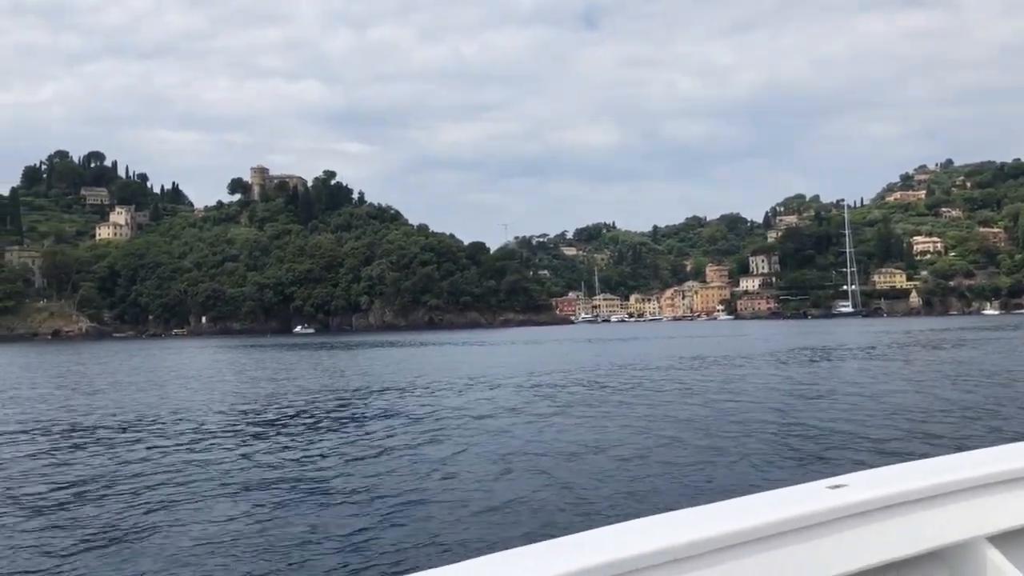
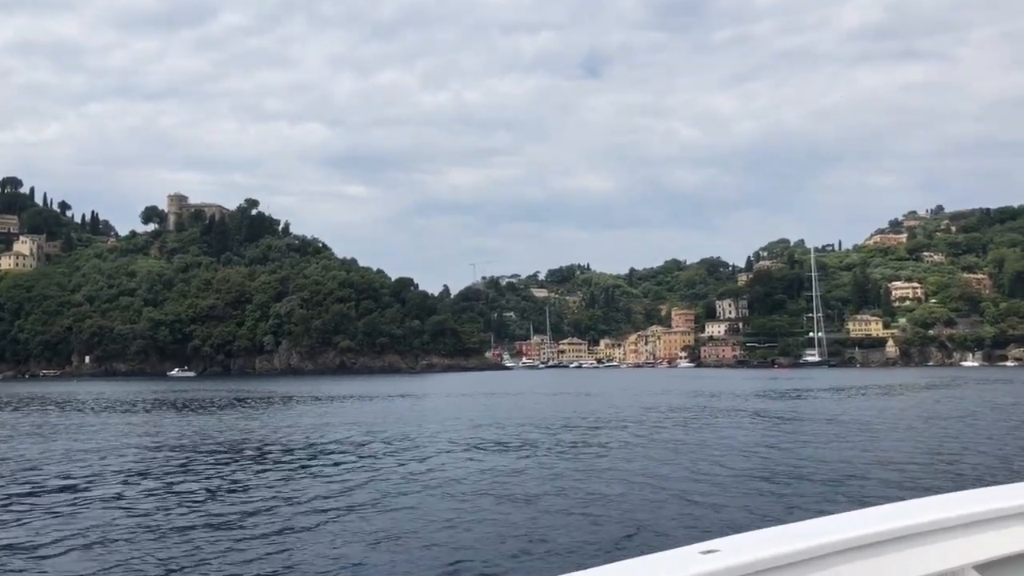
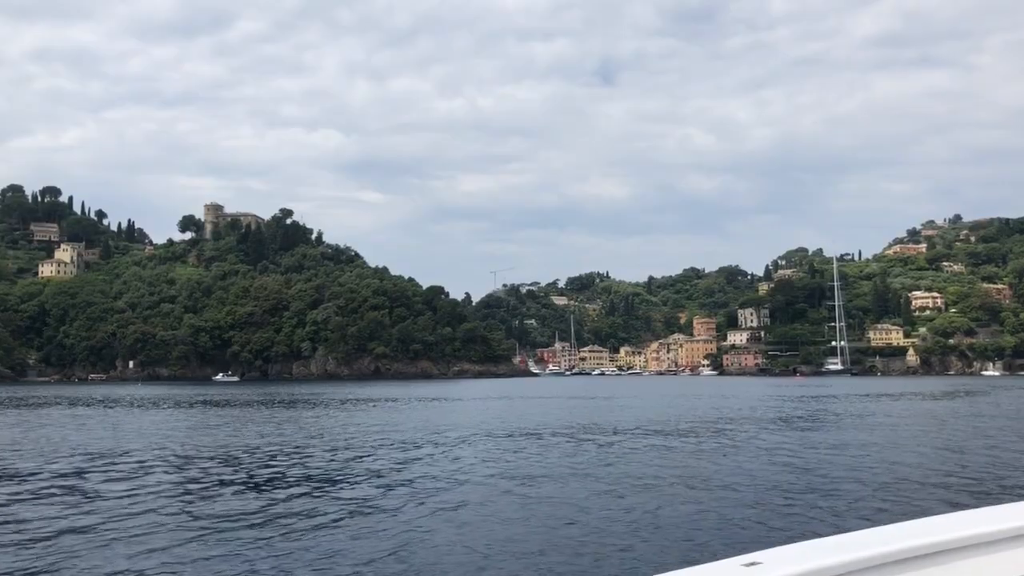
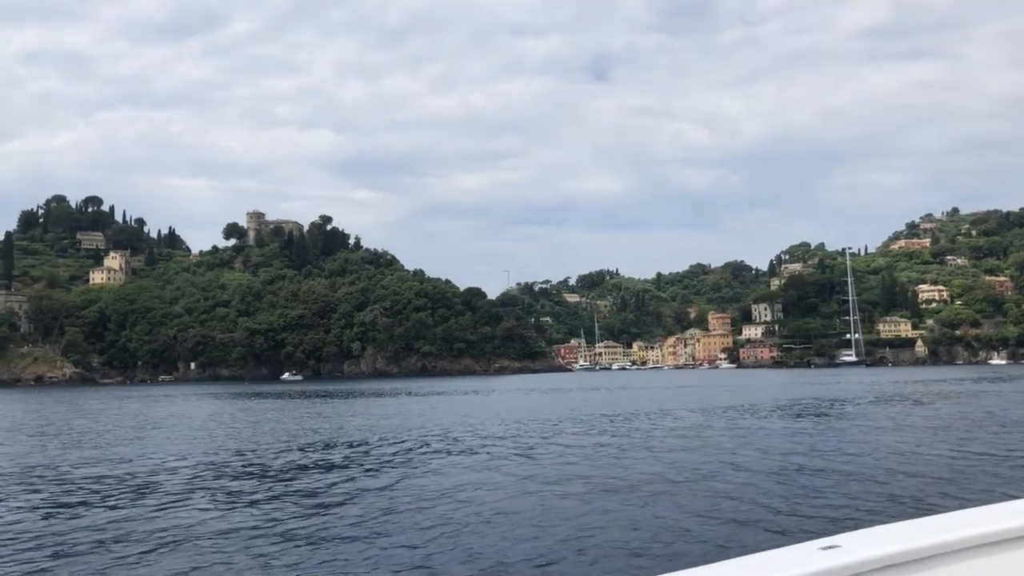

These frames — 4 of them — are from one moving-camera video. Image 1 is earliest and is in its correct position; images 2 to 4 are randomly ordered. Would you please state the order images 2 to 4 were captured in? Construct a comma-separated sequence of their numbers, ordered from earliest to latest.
4, 3, 2
